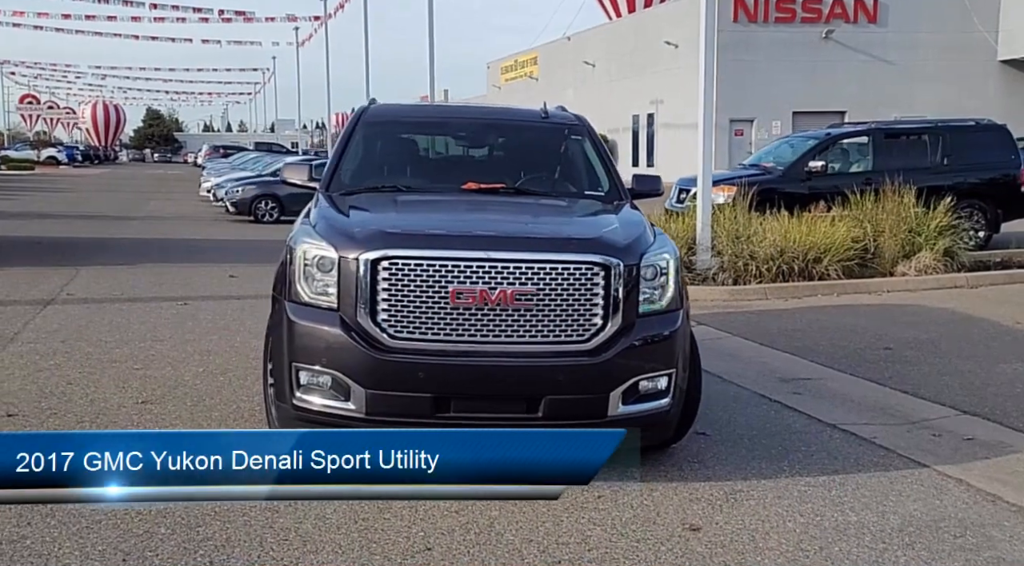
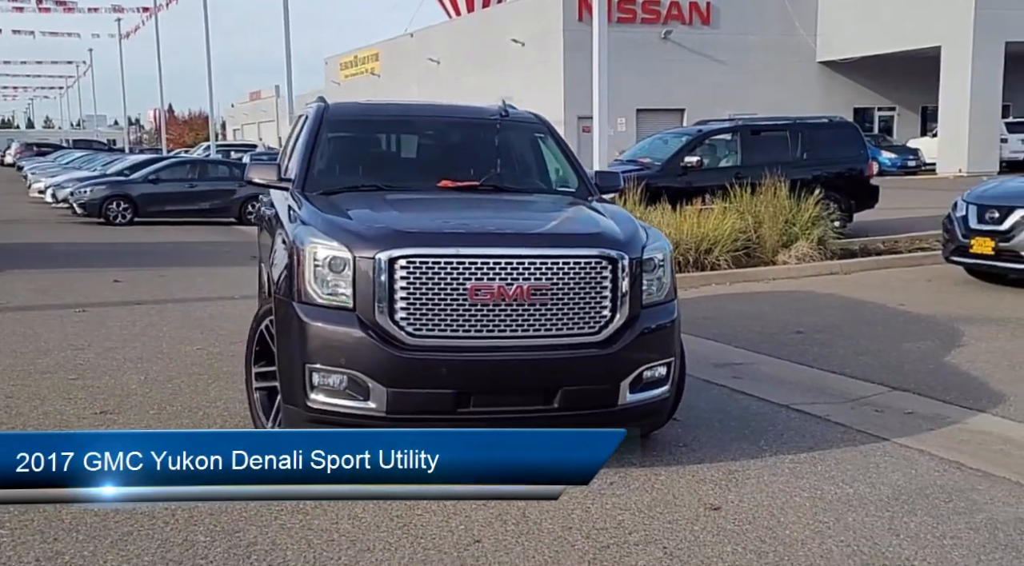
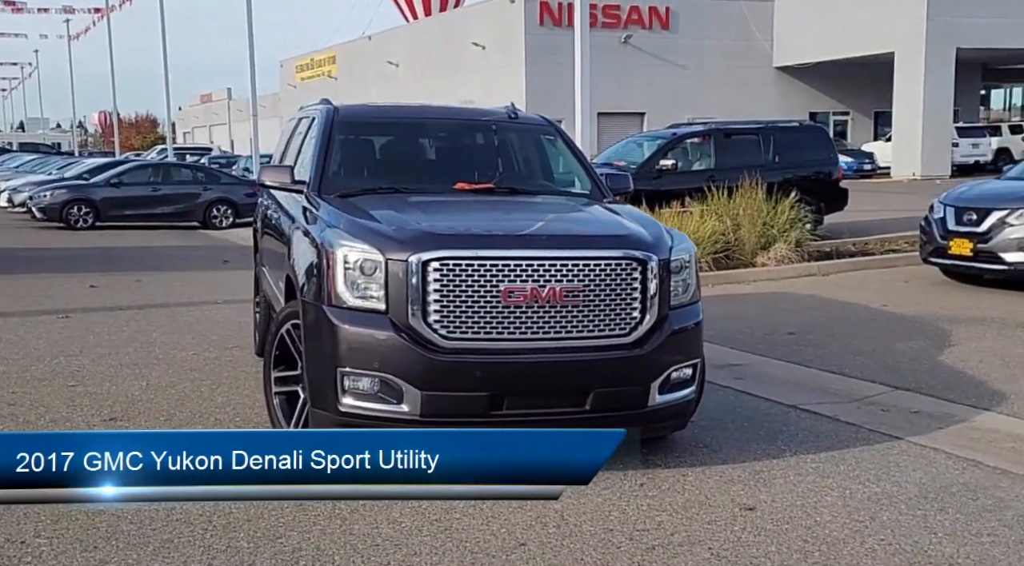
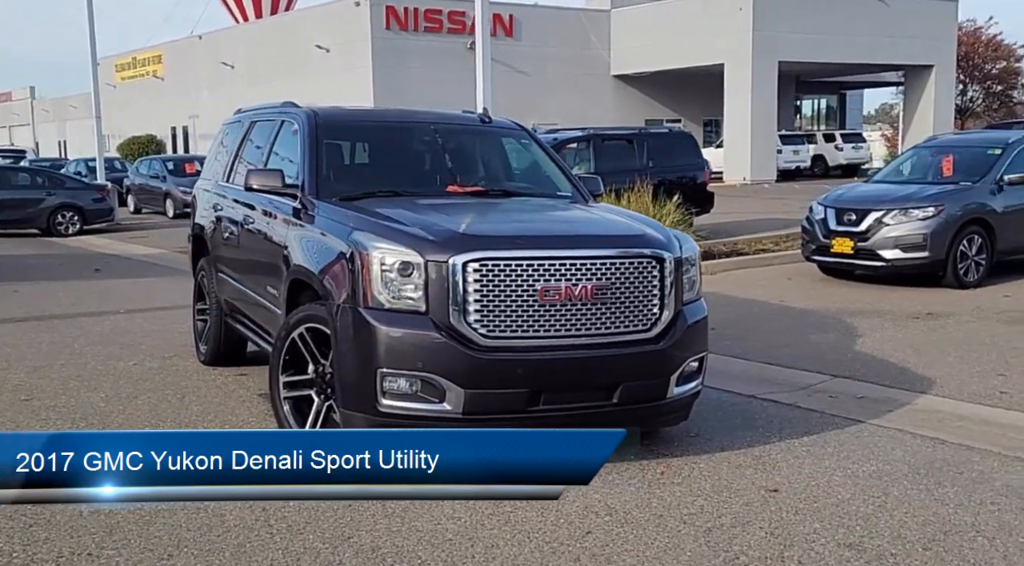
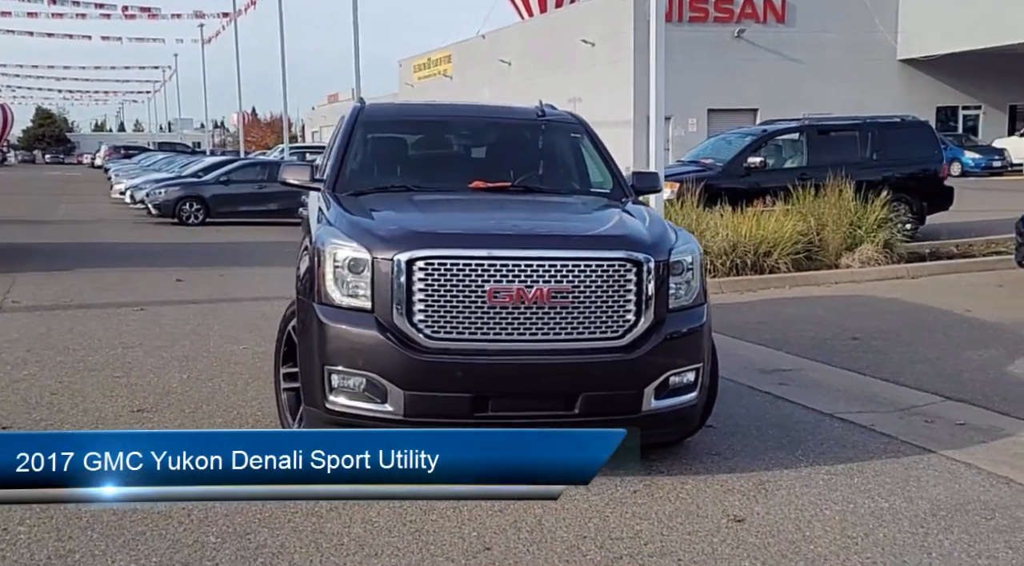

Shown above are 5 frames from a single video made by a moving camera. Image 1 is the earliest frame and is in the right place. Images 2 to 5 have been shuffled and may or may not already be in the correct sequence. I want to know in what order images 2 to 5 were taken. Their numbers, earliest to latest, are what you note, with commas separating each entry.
5, 2, 3, 4
